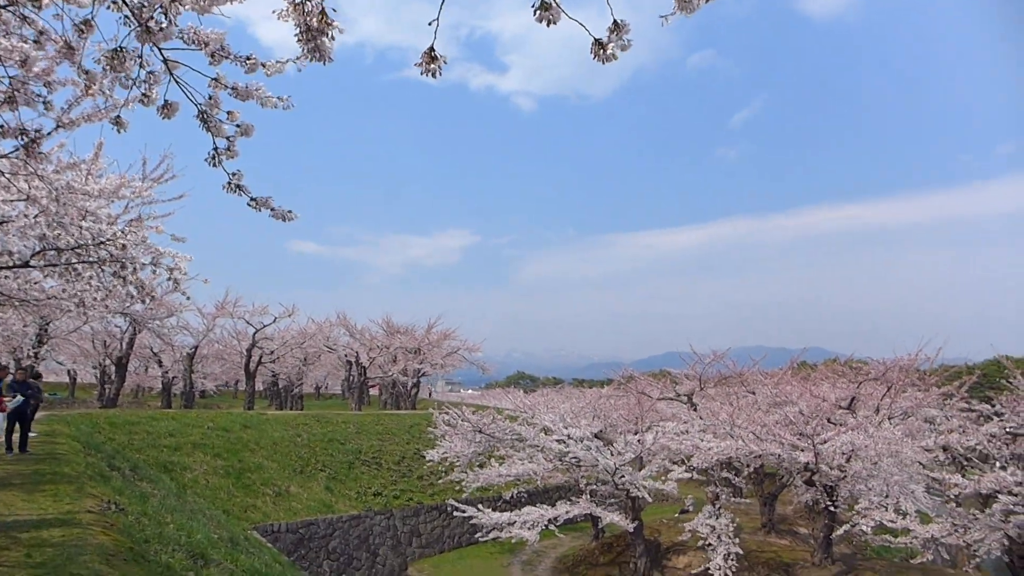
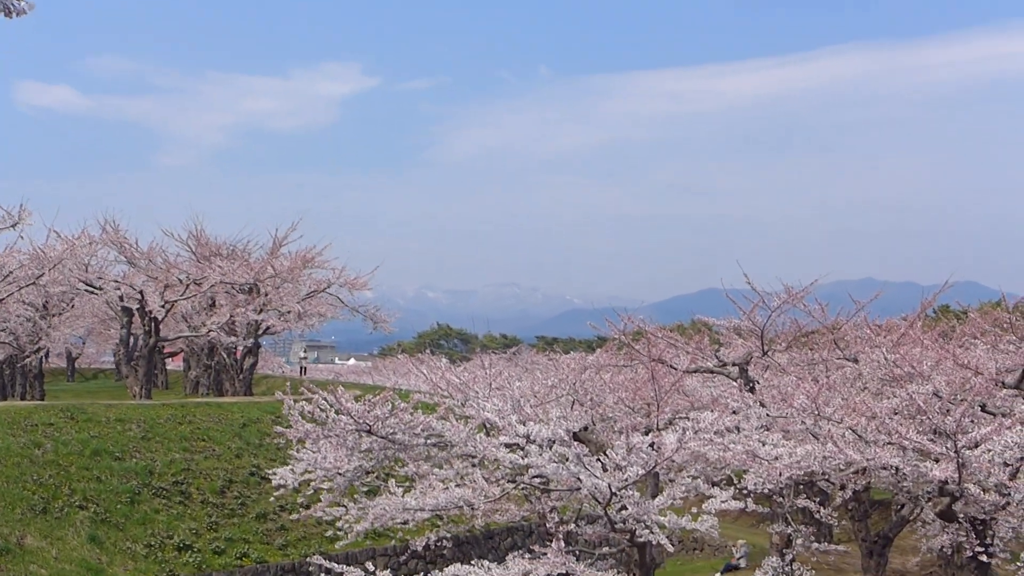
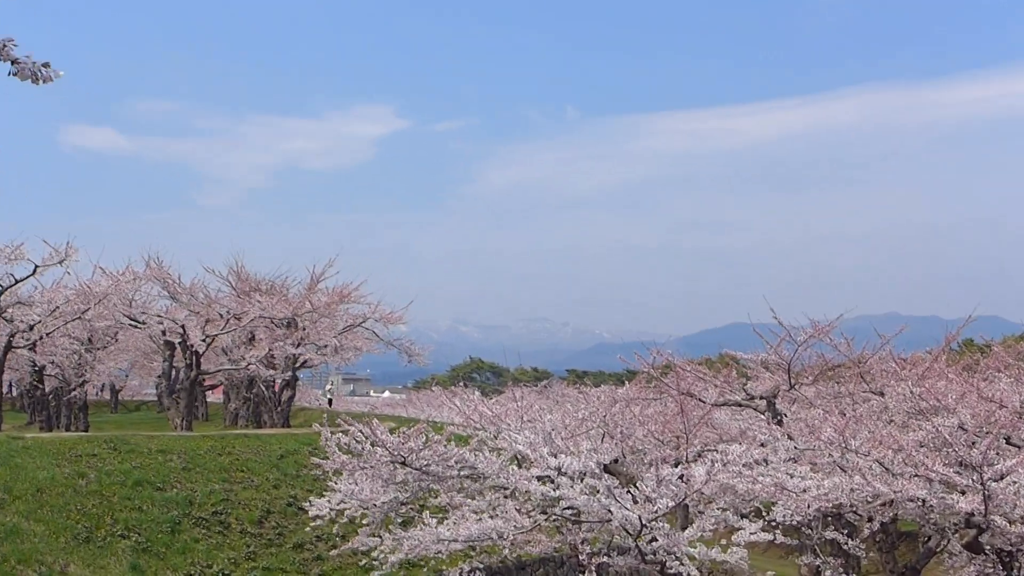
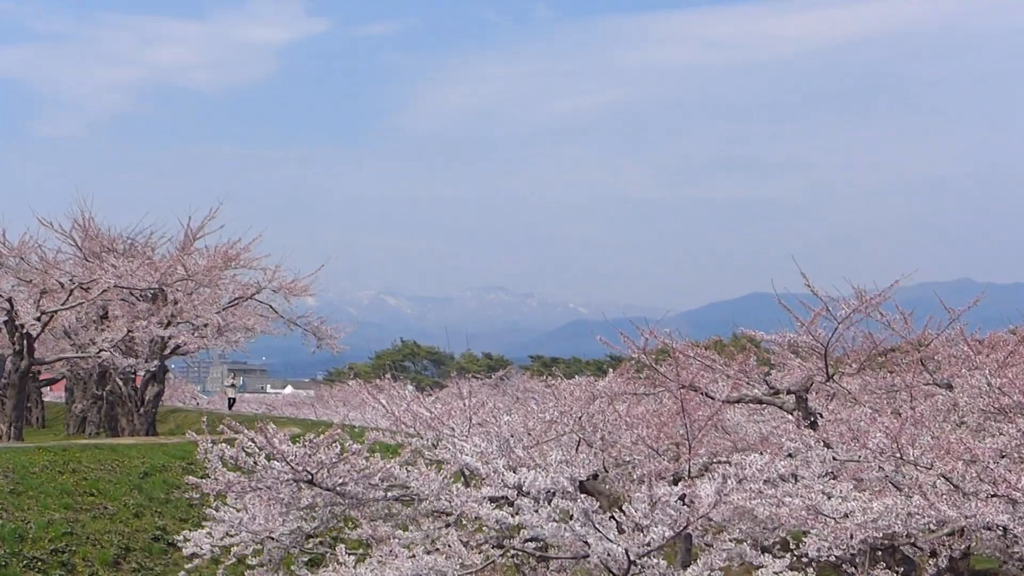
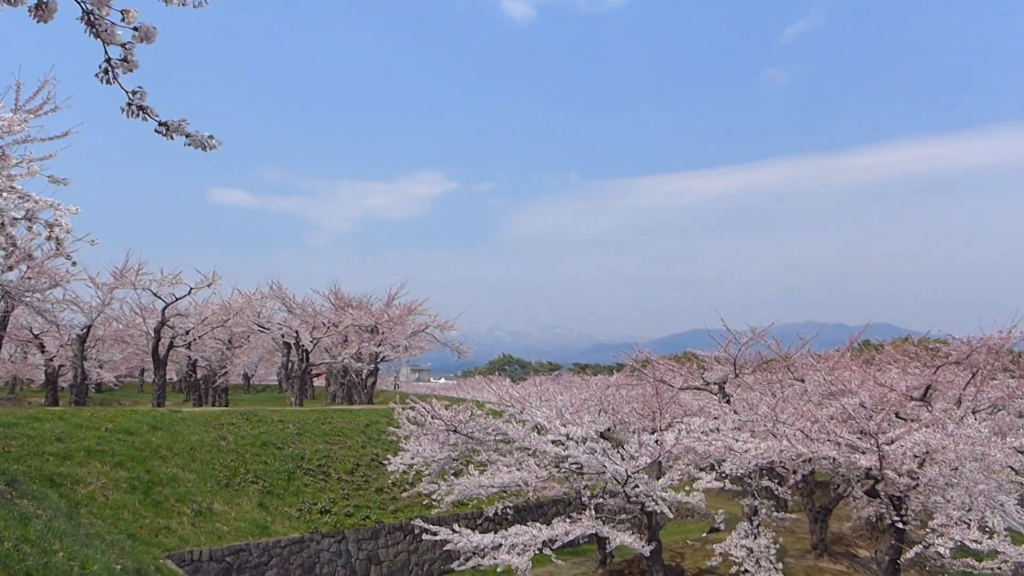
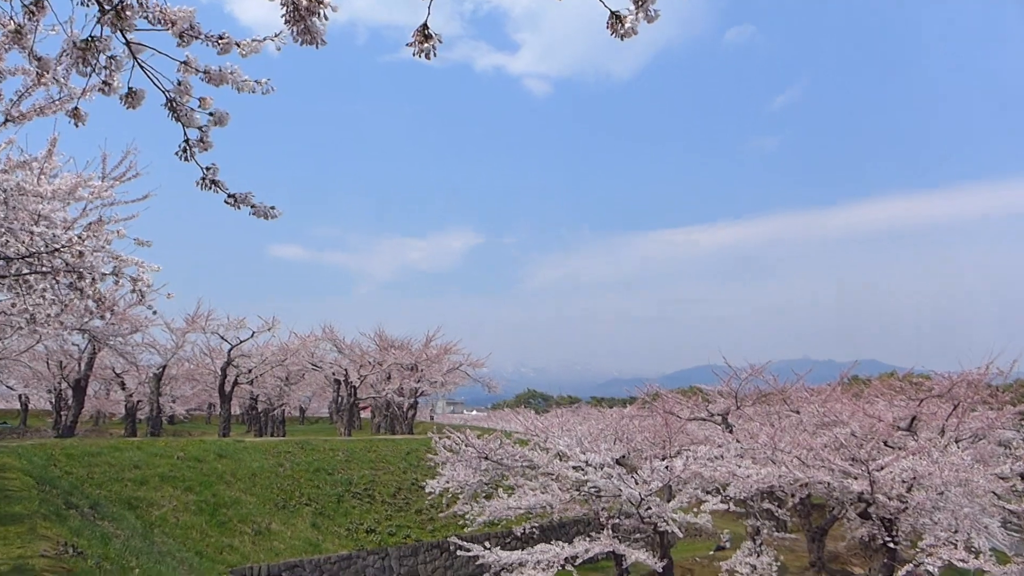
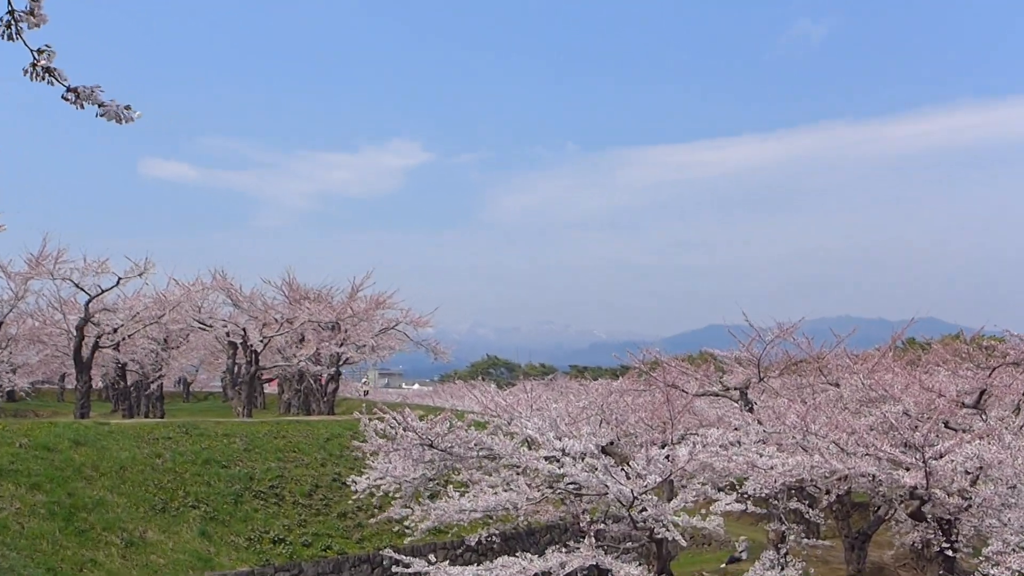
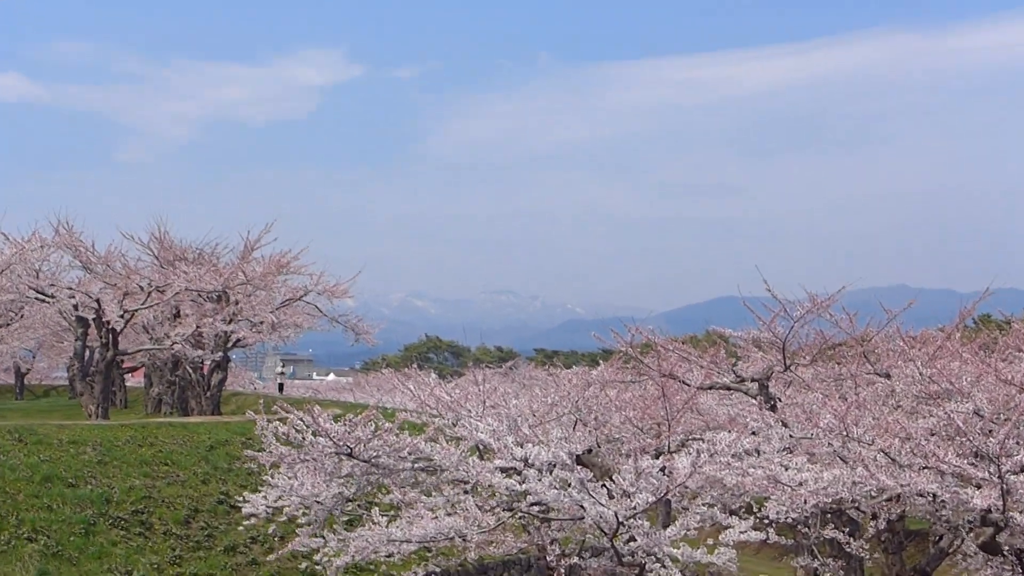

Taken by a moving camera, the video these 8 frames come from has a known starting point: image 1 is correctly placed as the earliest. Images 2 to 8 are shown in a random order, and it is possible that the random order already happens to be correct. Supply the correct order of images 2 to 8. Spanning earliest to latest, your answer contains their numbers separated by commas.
6, 5, 7, 3, 2, 8, 4
